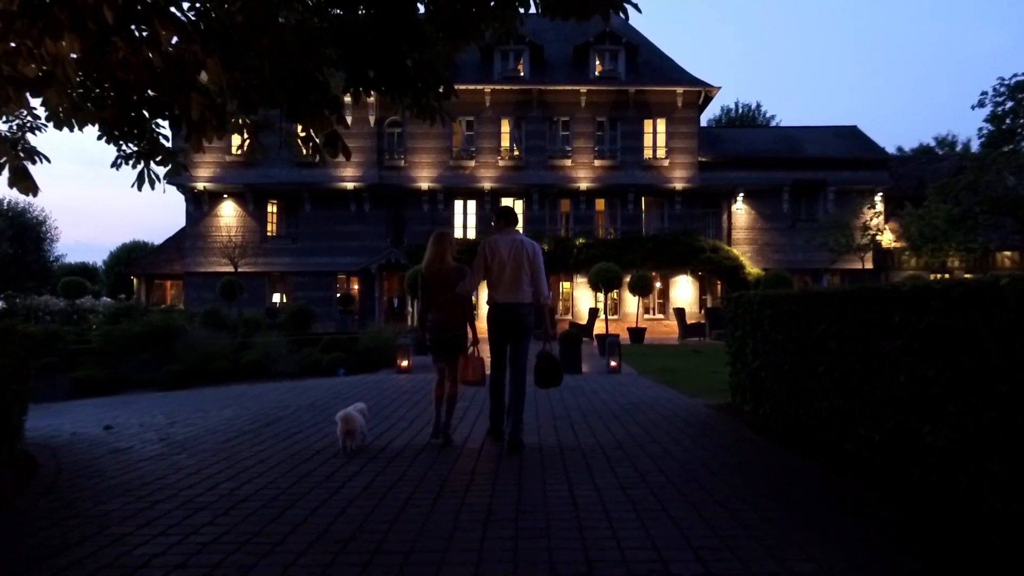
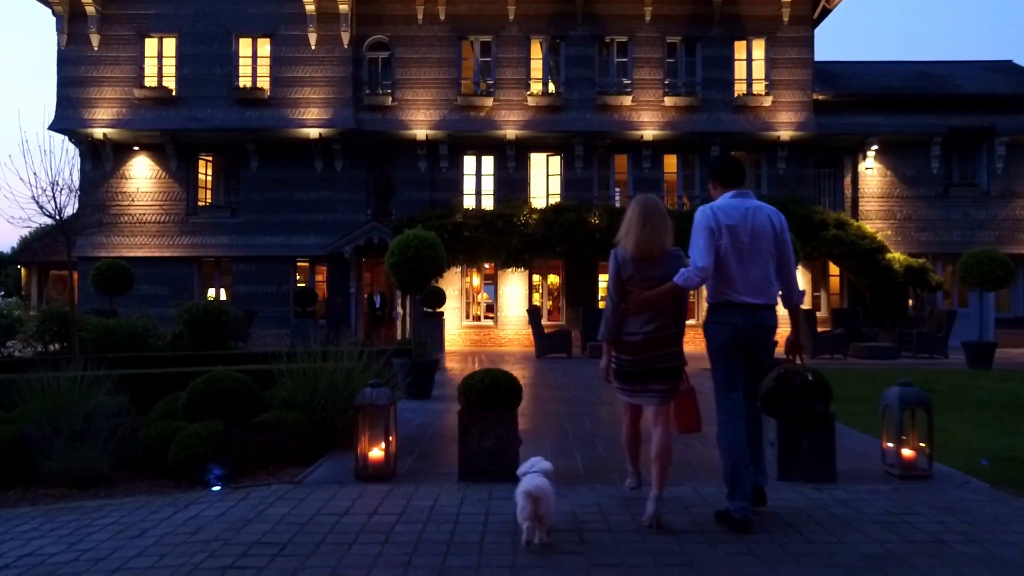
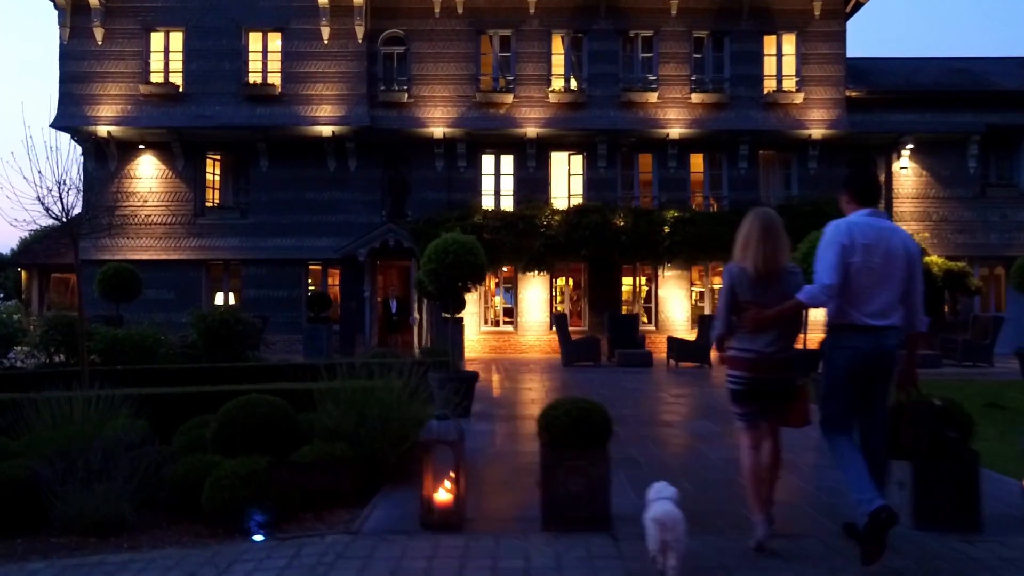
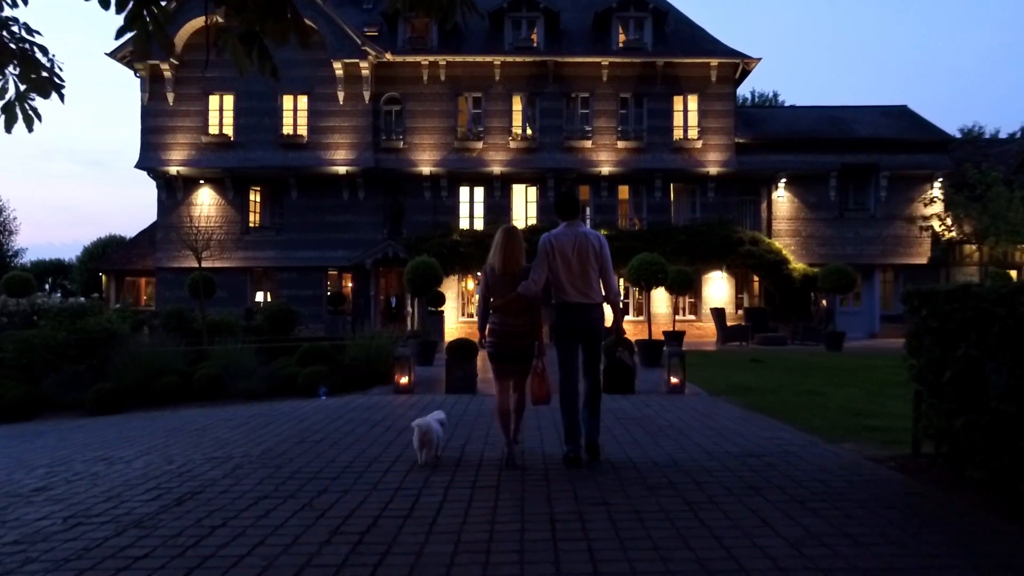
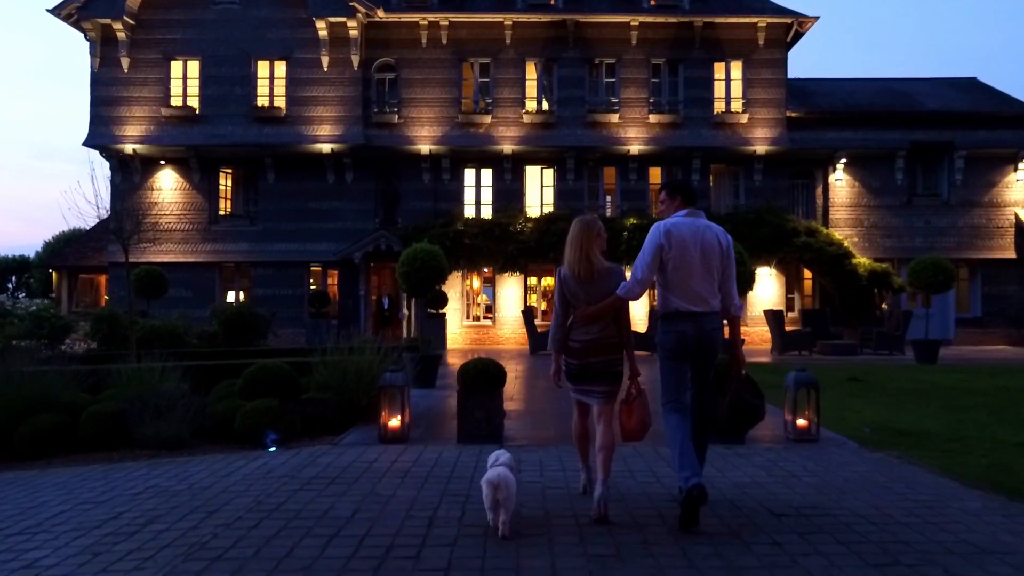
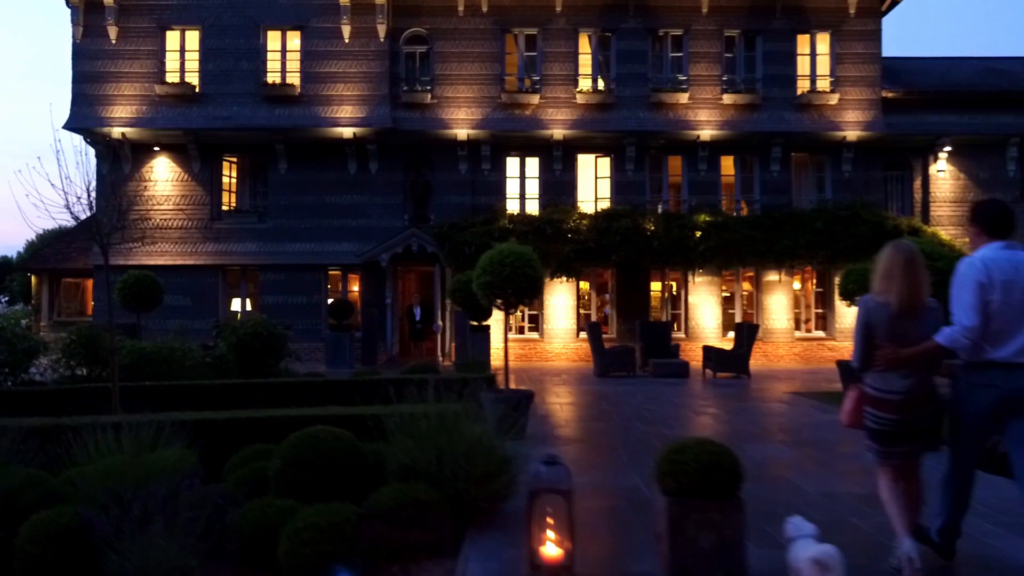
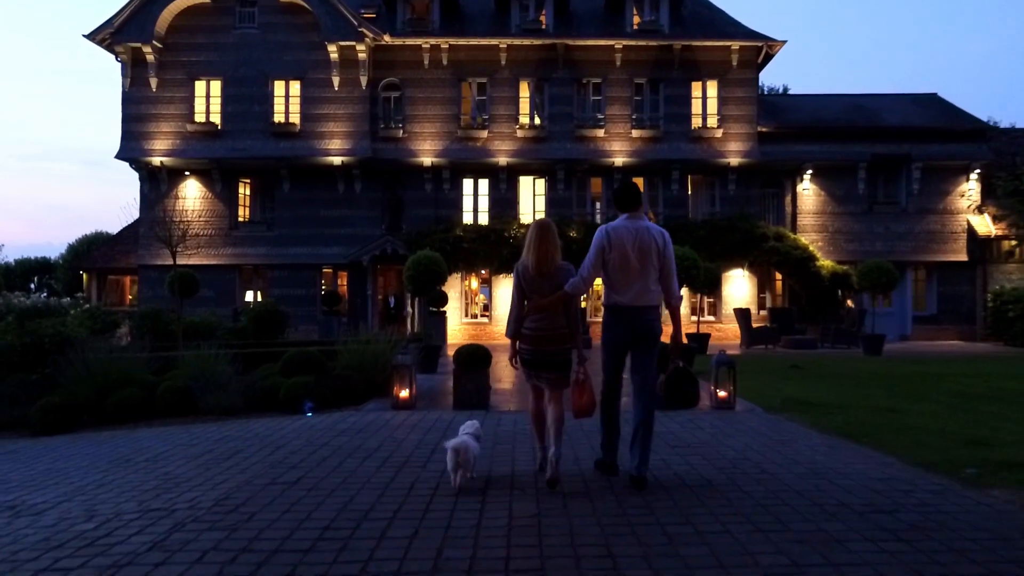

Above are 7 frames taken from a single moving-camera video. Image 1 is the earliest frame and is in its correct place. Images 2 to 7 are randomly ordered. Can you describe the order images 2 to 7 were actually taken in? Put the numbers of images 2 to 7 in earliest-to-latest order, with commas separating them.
4, 7, 5, 2, 3, 6
